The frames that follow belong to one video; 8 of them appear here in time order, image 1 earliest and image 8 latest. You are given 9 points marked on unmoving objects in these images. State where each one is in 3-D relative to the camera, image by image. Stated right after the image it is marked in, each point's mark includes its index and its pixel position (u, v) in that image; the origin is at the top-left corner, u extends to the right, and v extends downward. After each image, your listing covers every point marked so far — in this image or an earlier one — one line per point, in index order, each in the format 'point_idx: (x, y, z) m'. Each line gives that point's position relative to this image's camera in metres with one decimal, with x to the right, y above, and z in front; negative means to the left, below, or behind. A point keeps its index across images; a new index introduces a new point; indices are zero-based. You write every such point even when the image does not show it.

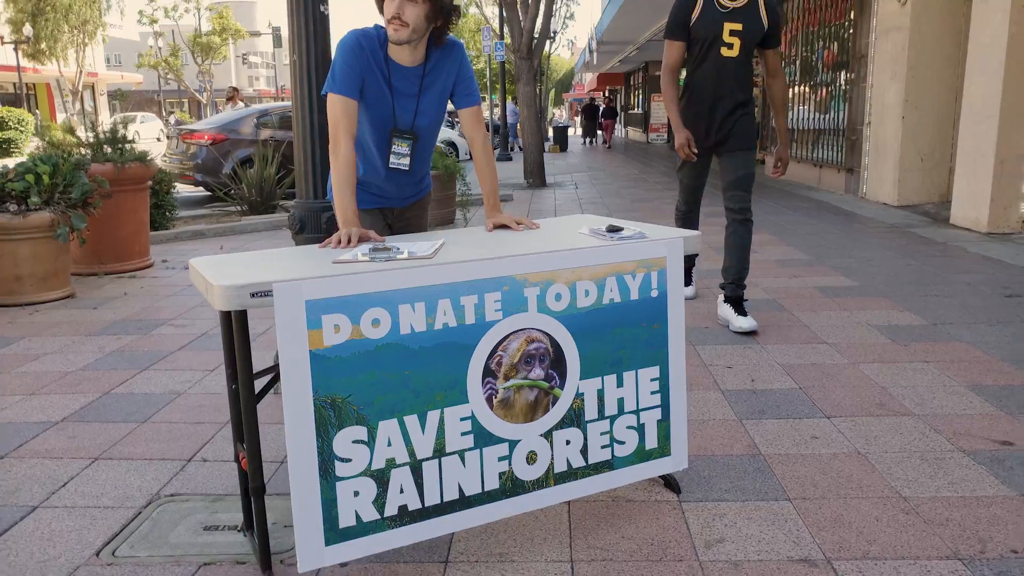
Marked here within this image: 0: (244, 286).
0: (-0.6, 0.0, +1.5) m
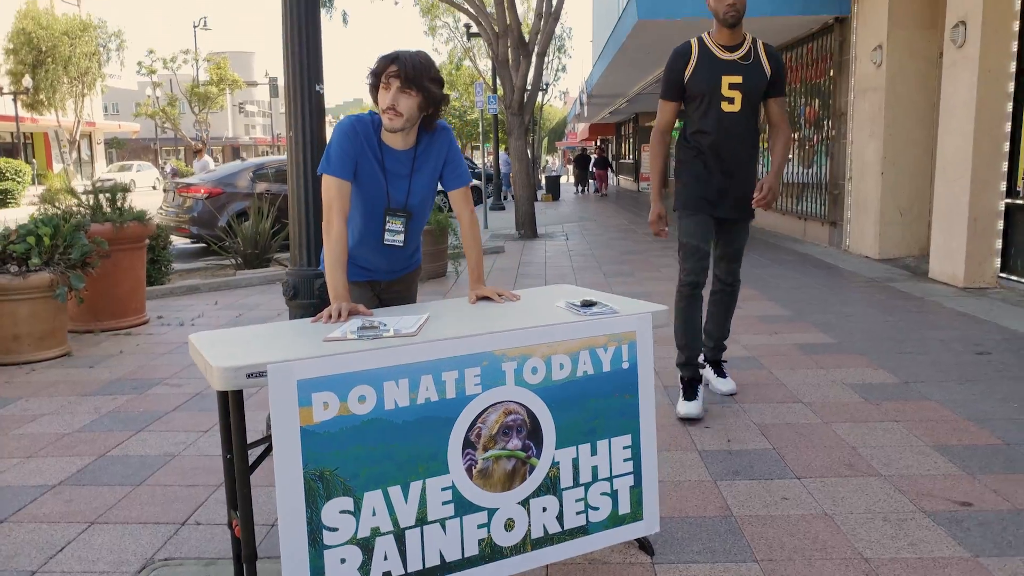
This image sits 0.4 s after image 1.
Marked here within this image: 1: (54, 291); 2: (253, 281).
0: (-0.6, -0.2, +1.7) m
1: (-2.9, 0.0, +4.7) m
2: (-2.7, +0.1, +7.6) m
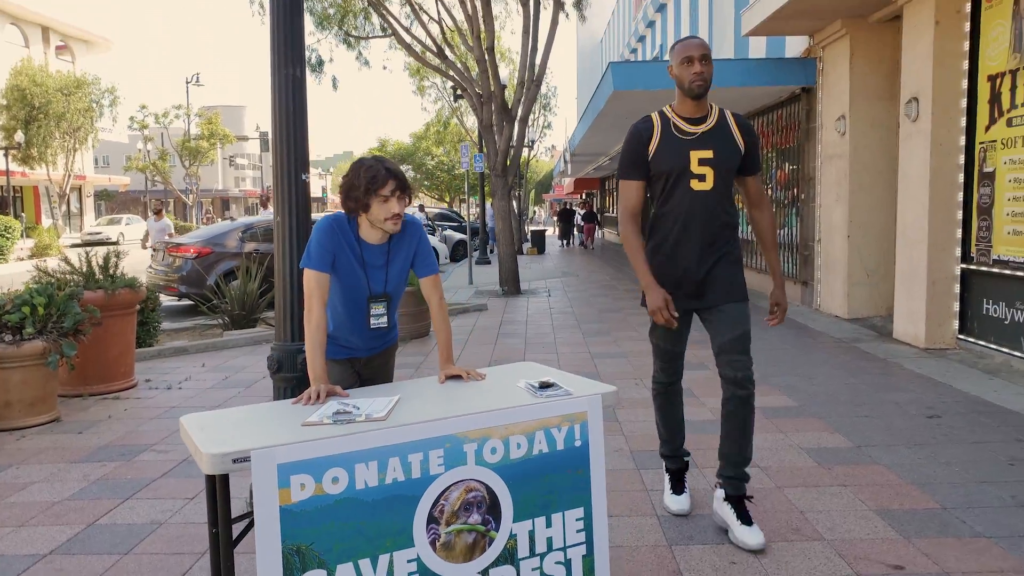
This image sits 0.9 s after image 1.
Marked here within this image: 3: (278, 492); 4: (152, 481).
0: (-0.7, -0.4, +1.9) m
1: (-3.0, -0.5, +4.8) m
2: (-2.9, -0.6, +7.8) m
3: (-0.6, -0.5, +1.9) m
4: (-1.8, -1.0, +3.8) m
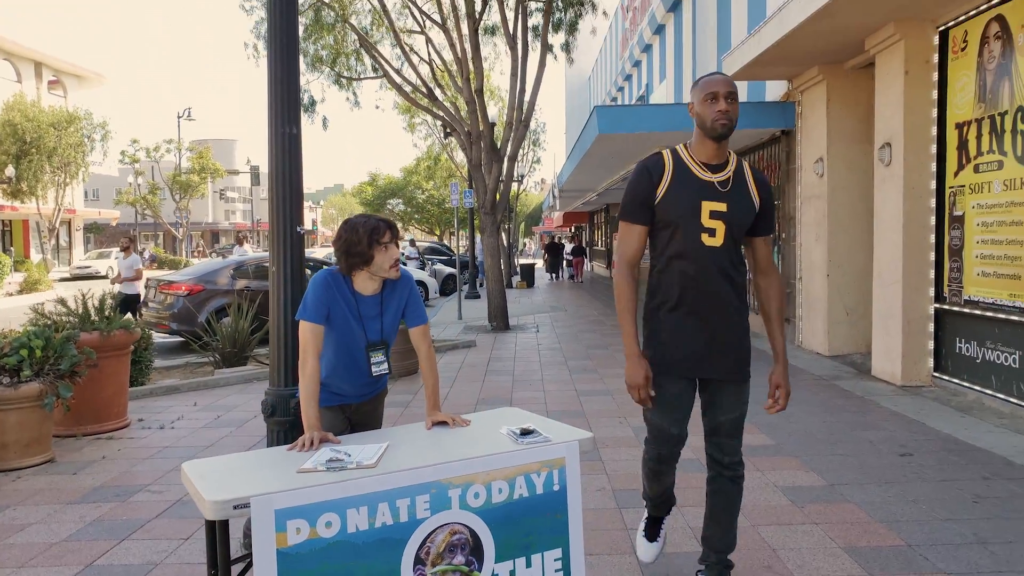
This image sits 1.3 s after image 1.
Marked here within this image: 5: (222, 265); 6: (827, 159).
0: (-0.8, -0.6, +2.0) m
1: (-3.1, -0.7, +4.9) m
2: (-3.0, -1.0, +7.9) m
3: (-0.7, -0.7, +2.1) m
4: (-1.9, -1.2, +3.9) m
5: (-4.3, +0.3, +10.9) m
6: (+4.1, +1.7, +9.5) m
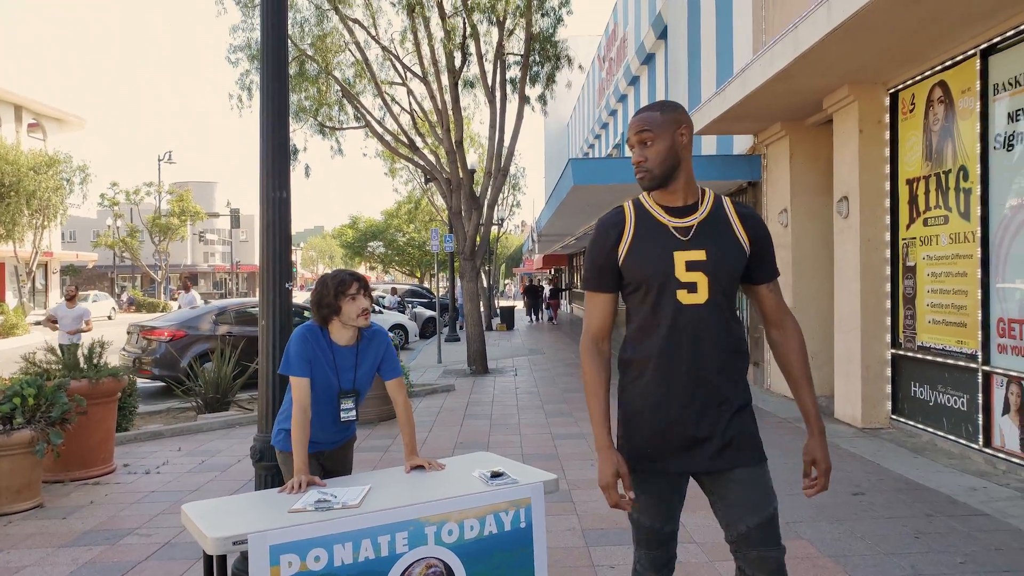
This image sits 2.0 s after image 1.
0: (-0.9, -0.8, +2.3) m
1: (-3.3, -1.1, +5.1) m
2: (-3.3, -1.5, +8.0) m
3: (-0.8, -0.9, +2.3) m
4: (-2.1, -1.5, +4.1) m
5: (-4.6, -0.3, +11.1) m
6: (+3.8, +1.0, +10.0) m
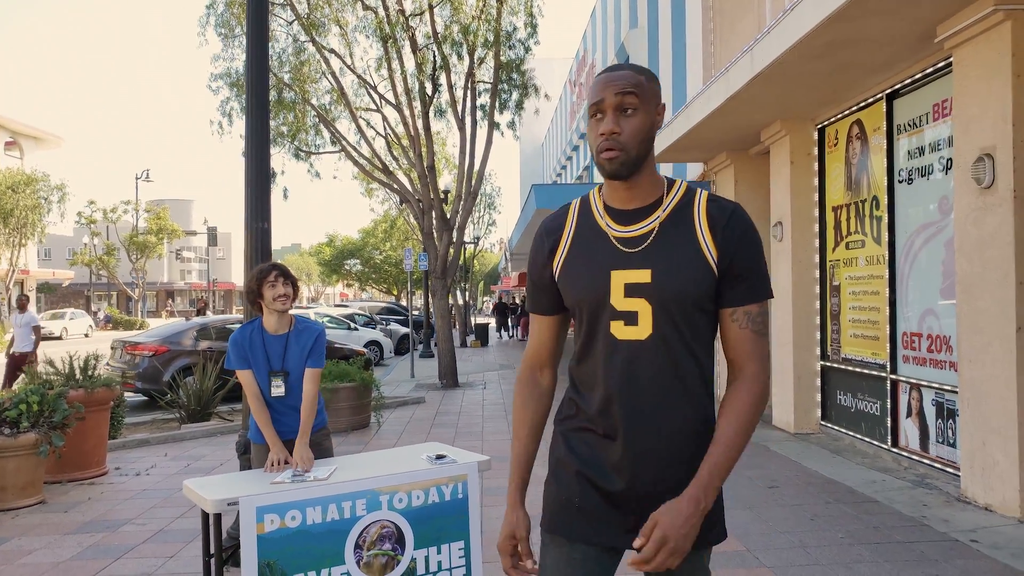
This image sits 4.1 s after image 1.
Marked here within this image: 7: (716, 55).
0: (-1.1, -0.8, +2.9) m
1: (-3.7, -1.2, +5.7) m
2: (-3.7, -1.7, +8.6) m
3: (-1.0, -1.0, +3.0) m
4: (-2.4, -1.6, +4.7) m
5: (-5.1, -0.6, +11.6) m
6: (+3.3, +0.8, +10.8) m
7: (+2.8, +3.2, +10.0) m
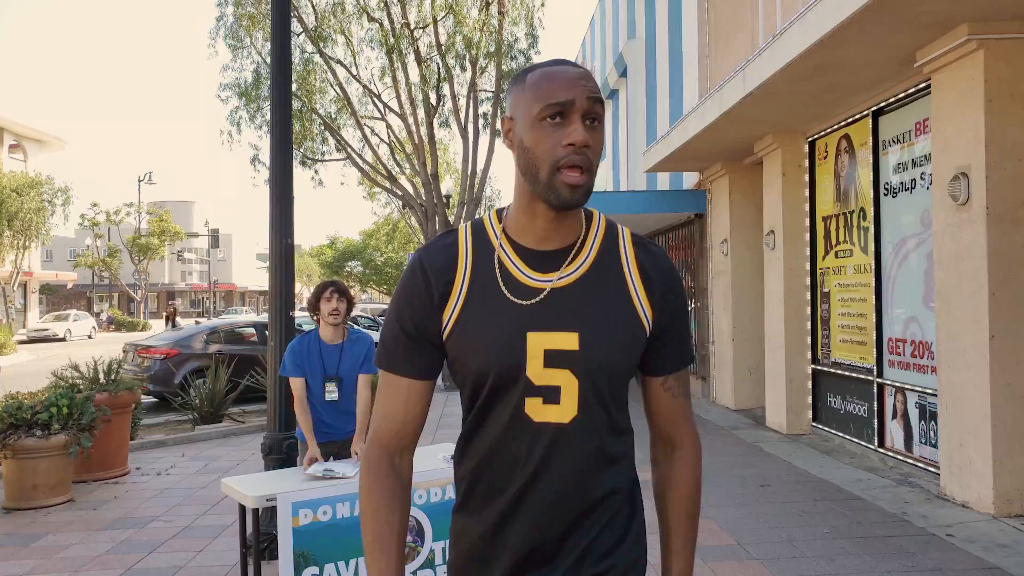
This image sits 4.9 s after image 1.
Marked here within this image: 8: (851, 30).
0: (-1.1, -0.9, +3.3) m
1: (-3.6, -1.3, +6.0) m
2: (-3.7, -1.8, +8.9) m
3: (-1.0, -1.0, +3.3) m
4: (-2.3, -1.7, +5.0) m
5: (-5.1, -0.7, +11.9) m
6: (+3.3, +0.7, +11.1) m
7: (+2.8, +3.1, +10.3) m
8: (+2.5, +1.9, +5.3) m
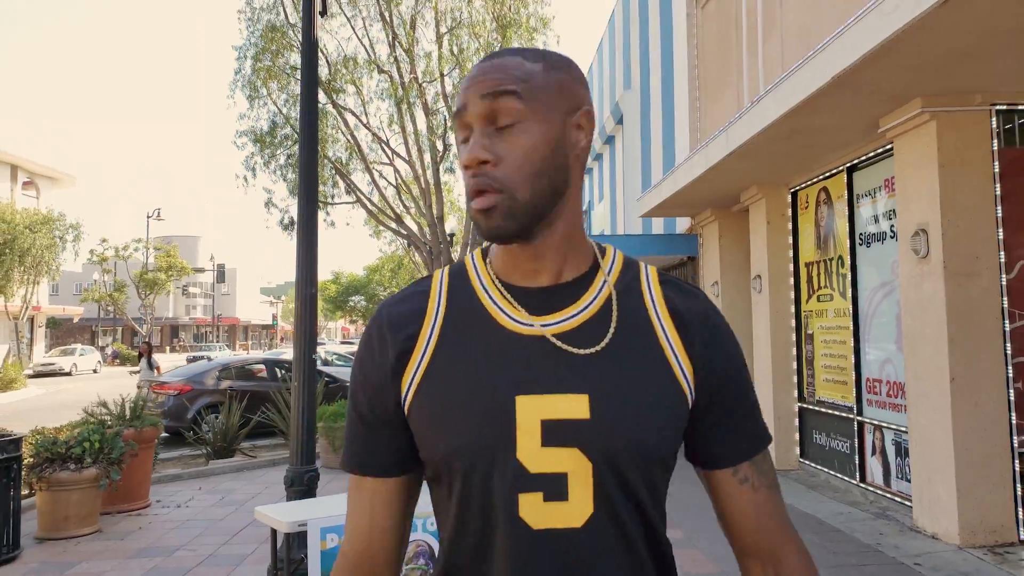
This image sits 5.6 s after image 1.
0: (-1.1, -1.2, +3.7) m
1: (-3.6, -1.7, +6.4) m
2: (-3.6, -2.3, +9.3) m
3: (-1.0, -1.3, +3.7) m
4: (-2.3, -2.0, +5.4) m
5: (-5.1, -1.3, +12.4) m
6: (+3.3, +0.1, +11.6) m
7: (+2.8, +2.5, +10.9) m
8: (+2.5, +1.5, +5.9) m
